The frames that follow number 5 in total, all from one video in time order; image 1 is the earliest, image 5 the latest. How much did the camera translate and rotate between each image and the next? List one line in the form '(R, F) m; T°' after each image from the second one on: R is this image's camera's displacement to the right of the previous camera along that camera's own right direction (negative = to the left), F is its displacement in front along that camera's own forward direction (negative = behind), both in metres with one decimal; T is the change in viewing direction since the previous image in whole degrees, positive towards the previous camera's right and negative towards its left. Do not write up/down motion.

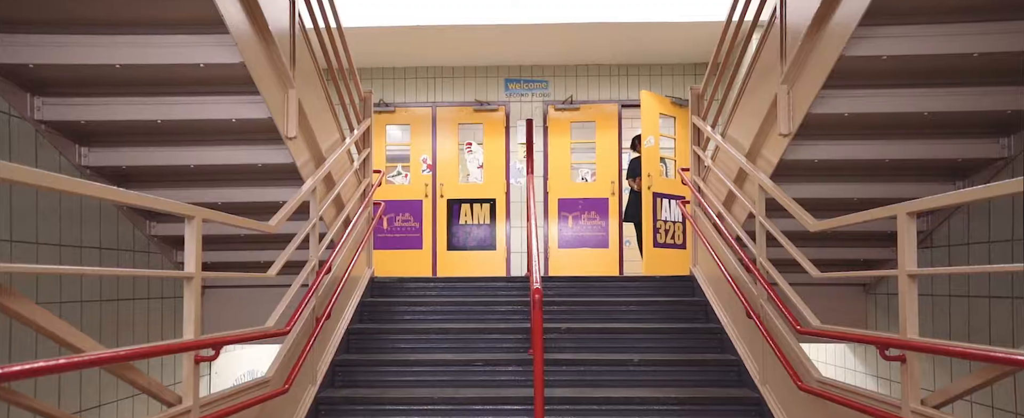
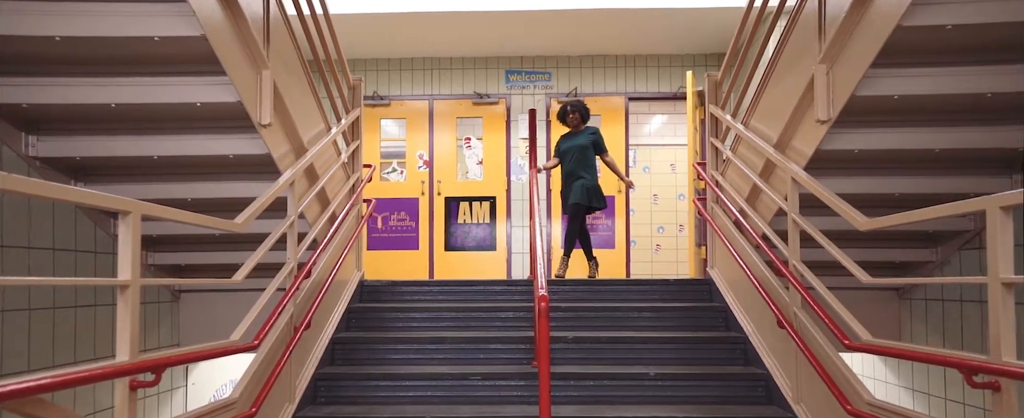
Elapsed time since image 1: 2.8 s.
(0.0, +0.4) m; 0°
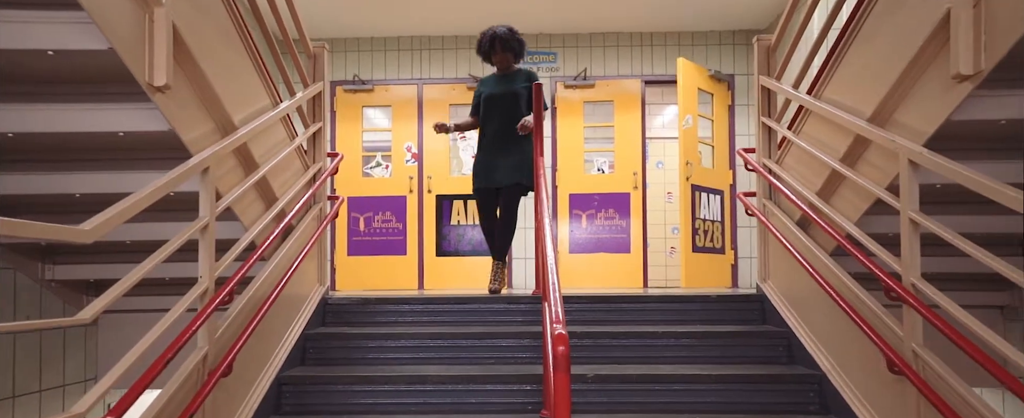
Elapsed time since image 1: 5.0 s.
(0.0, +1.0) m; 0°
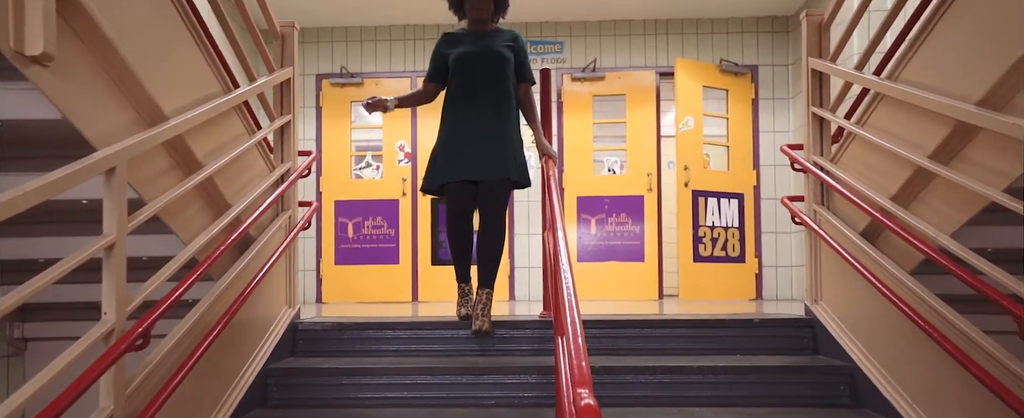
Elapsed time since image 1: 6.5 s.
(0.0, +0.6) m; 0°
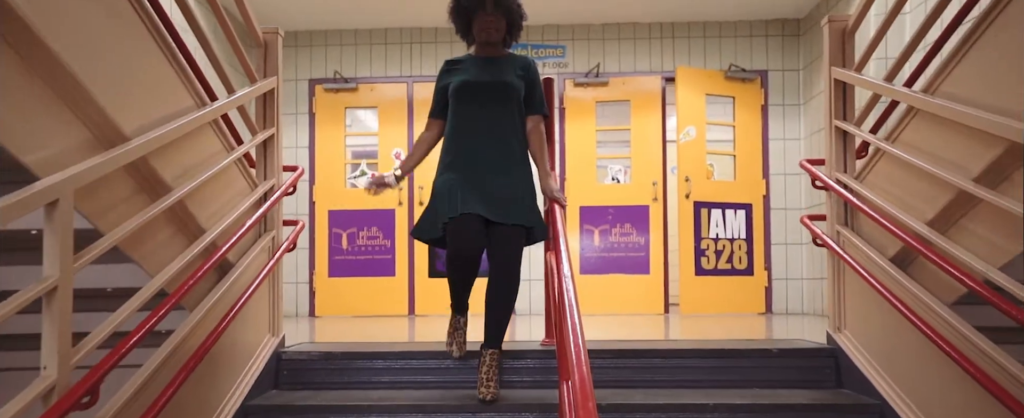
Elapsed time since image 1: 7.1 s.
(0.0, +0.2) m; 0°
